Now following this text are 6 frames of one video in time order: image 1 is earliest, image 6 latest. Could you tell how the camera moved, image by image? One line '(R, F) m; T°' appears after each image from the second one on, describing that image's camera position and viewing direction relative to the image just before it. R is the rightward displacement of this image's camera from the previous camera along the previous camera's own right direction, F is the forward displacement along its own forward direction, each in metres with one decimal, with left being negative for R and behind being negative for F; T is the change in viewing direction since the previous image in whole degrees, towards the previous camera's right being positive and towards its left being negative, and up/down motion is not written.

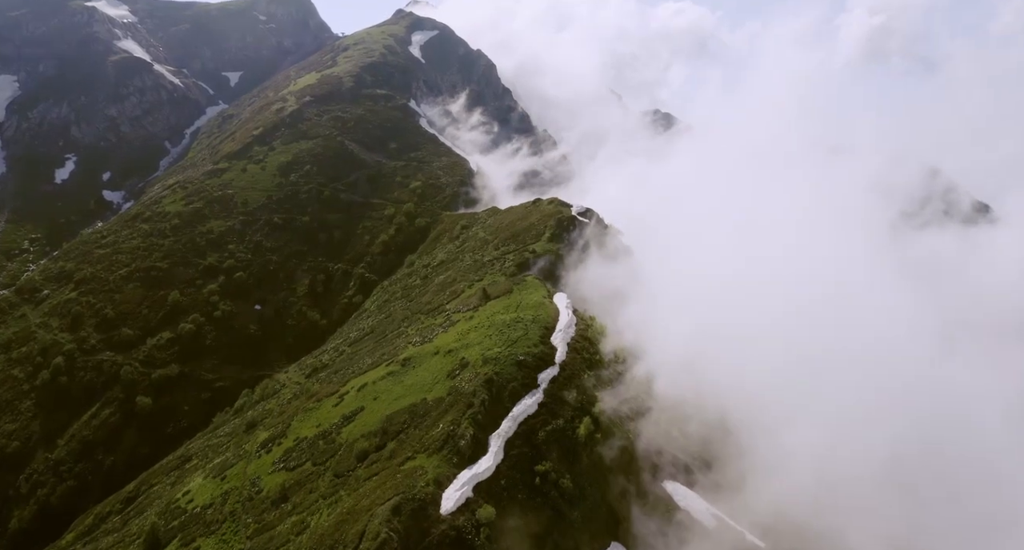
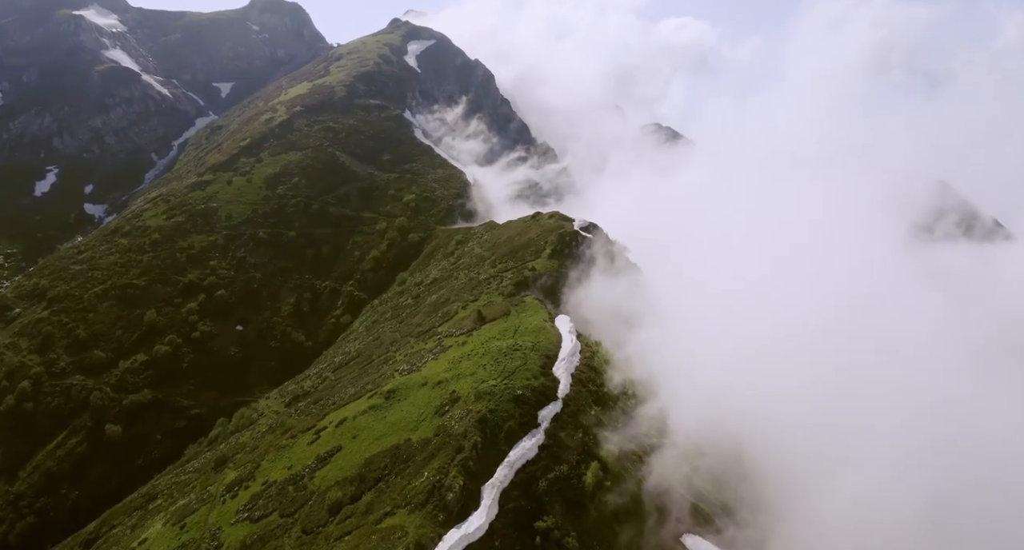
(+0.2, +9.1) m; 0°
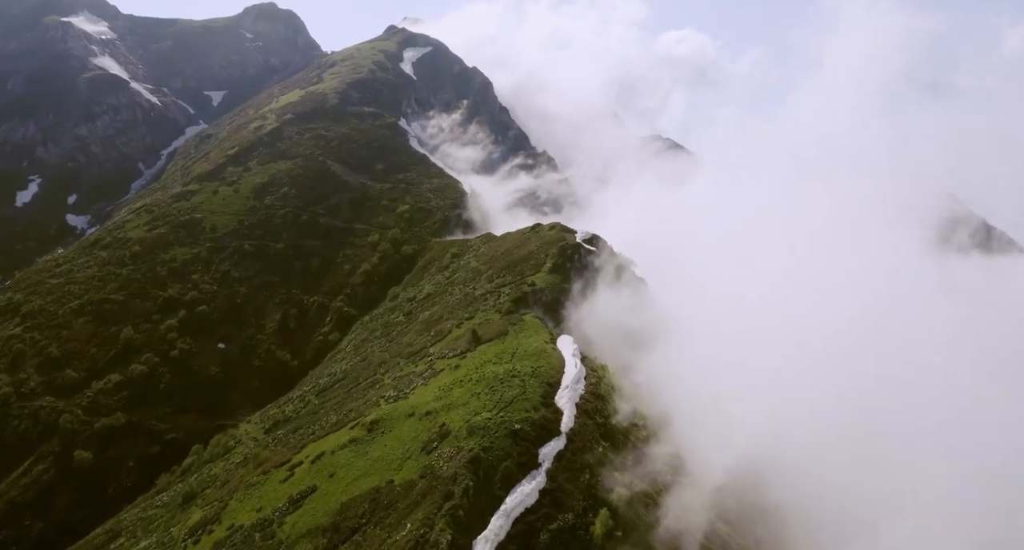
(+0.2, +7.9) m; 0°
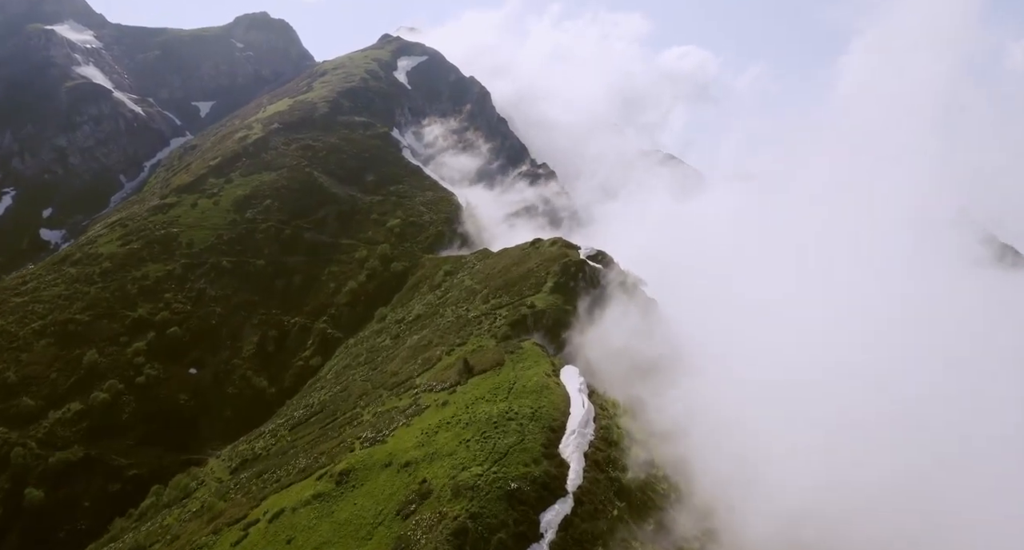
(+0.2, +10.6) m; 0°
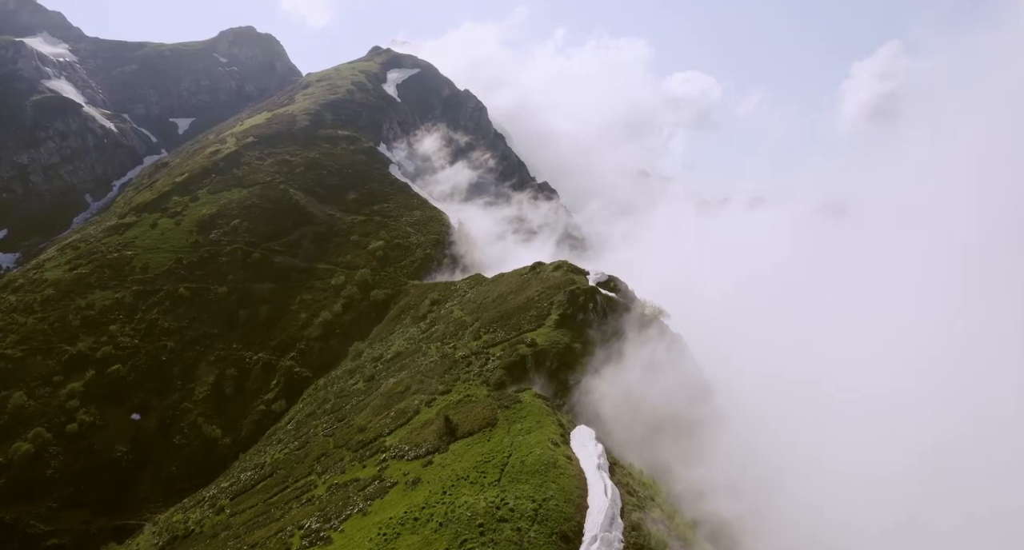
(+0.3, +17.0) m; 0°
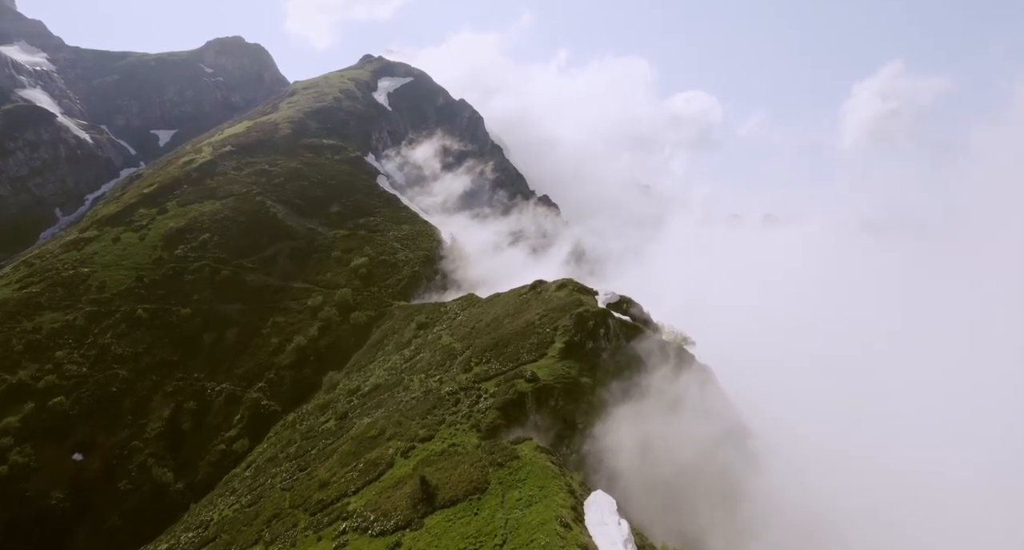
(+0.2, +12.8) m; 0°
